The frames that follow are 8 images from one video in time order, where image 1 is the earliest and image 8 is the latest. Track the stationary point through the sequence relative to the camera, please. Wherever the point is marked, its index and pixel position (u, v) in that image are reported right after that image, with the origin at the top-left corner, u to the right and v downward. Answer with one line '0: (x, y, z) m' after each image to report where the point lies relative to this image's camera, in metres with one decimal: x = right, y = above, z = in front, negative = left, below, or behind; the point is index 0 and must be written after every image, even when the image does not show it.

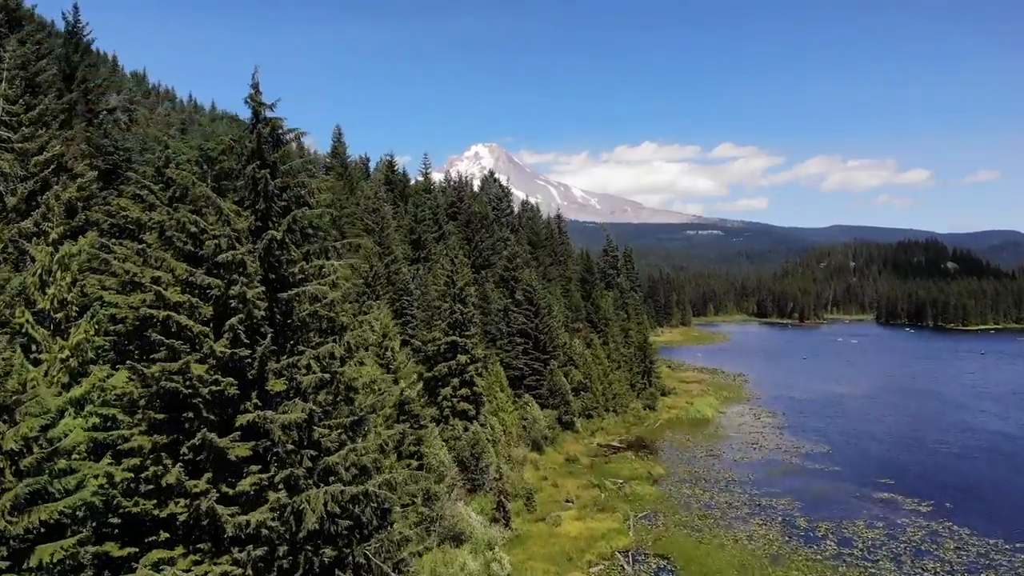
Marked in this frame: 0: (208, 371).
0: (-11.9, -3.3, +18.3) m
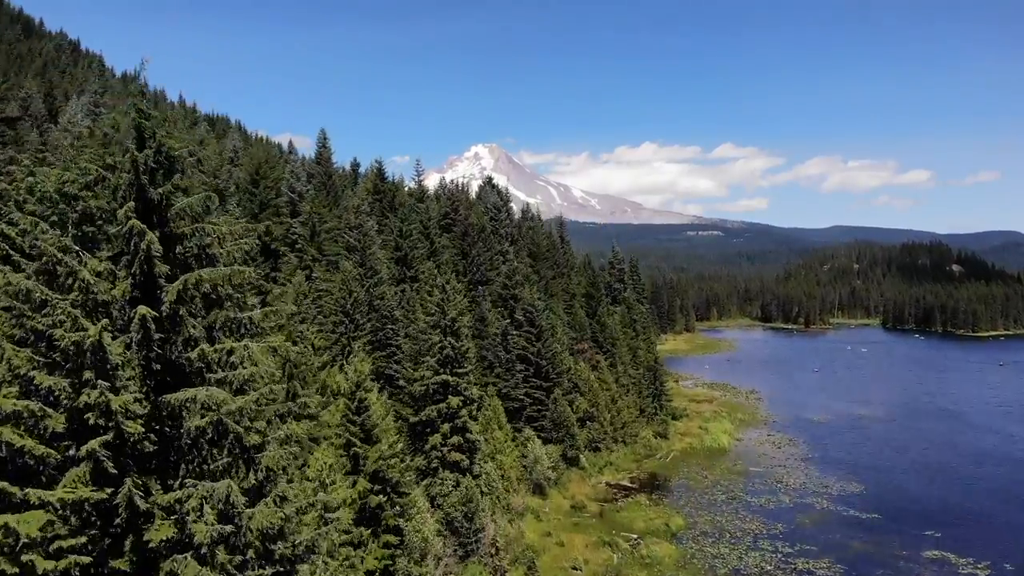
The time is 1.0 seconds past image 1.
0: (-12.0, -6.1, +12.1) m
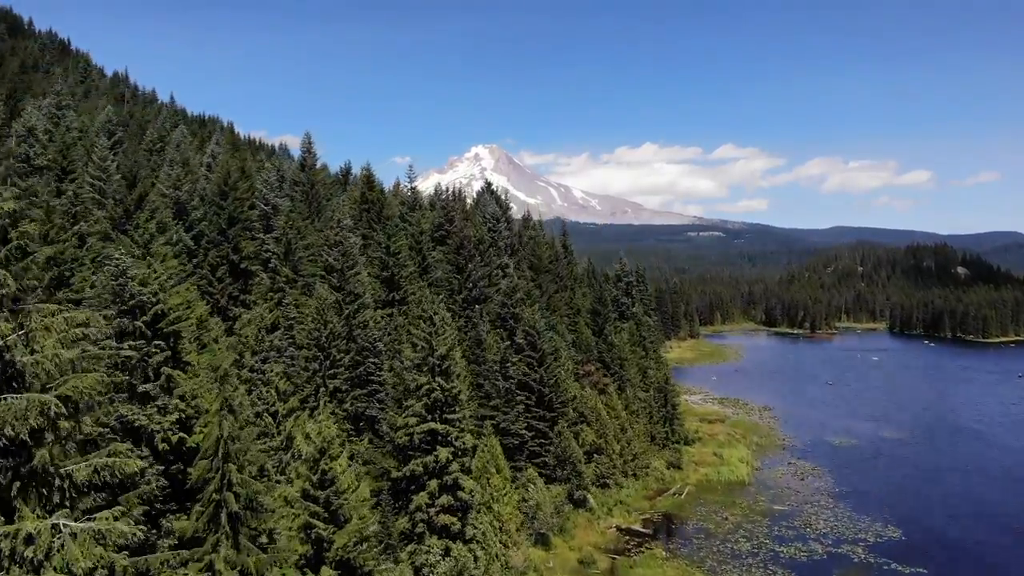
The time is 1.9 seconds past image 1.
0: (-12.1, -8.5, +6.2) m
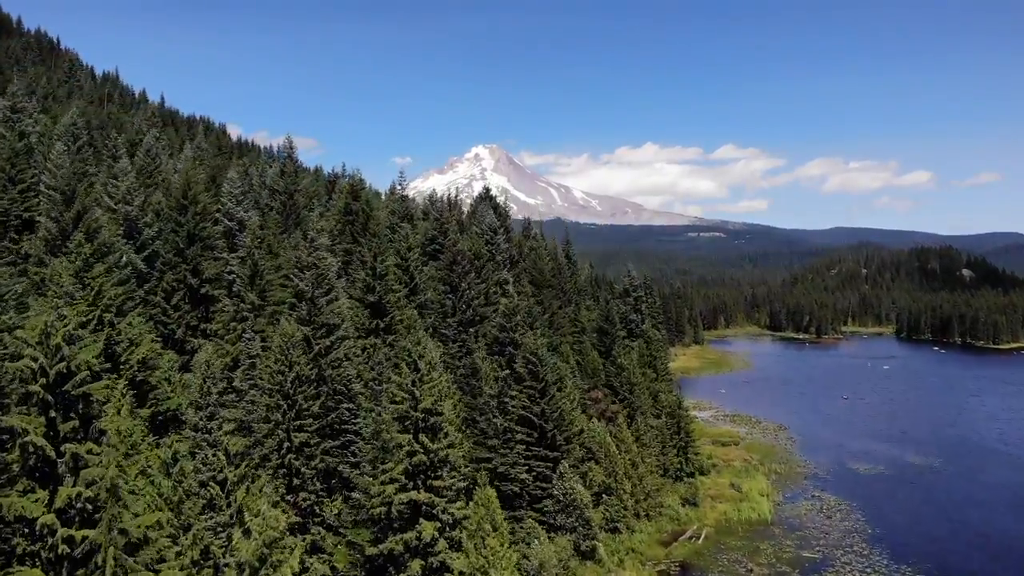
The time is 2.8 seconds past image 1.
0: (-12.2, -11.0, +0.2) m
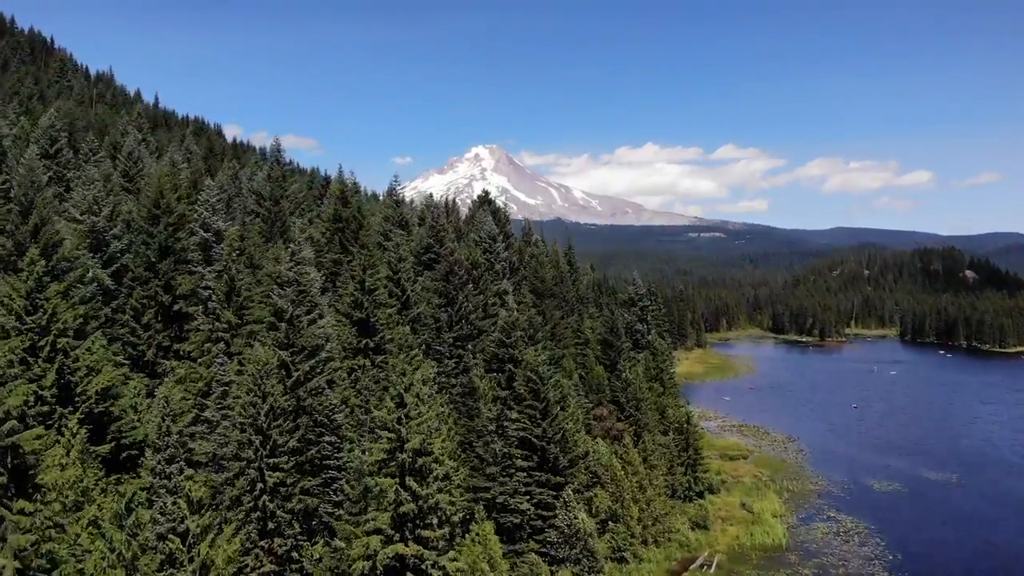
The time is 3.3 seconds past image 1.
0: (-12.2, -12.4, -3.1) m
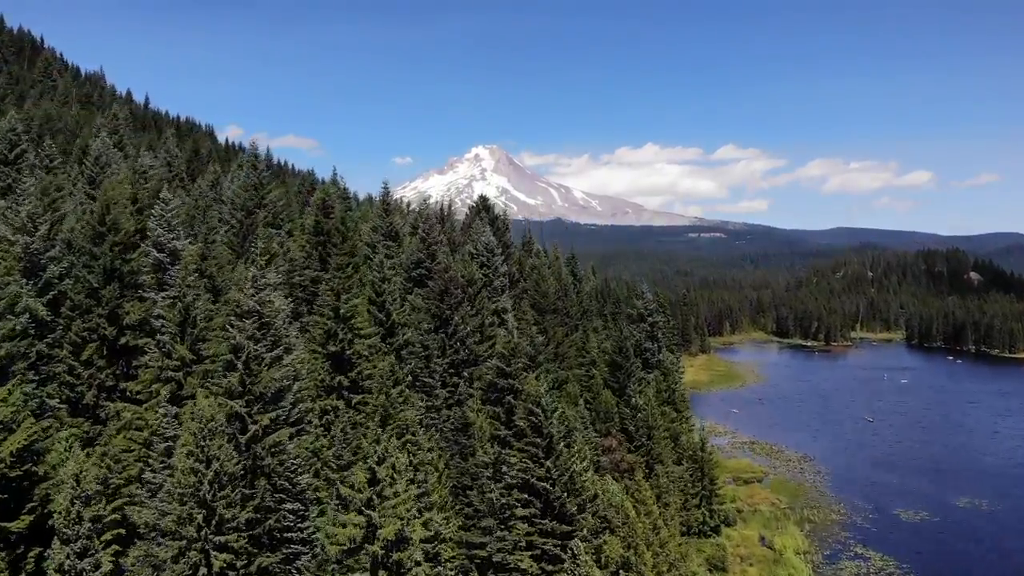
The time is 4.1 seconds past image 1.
0: (-12.3, -14.5, -8.4) m
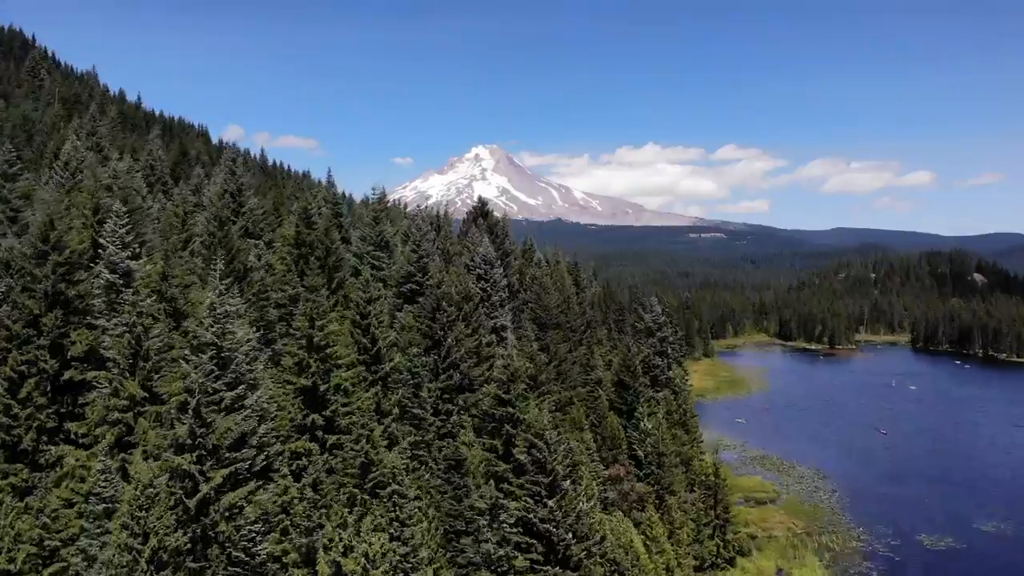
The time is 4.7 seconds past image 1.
0: (-12.4, -16.2, -12.5) m
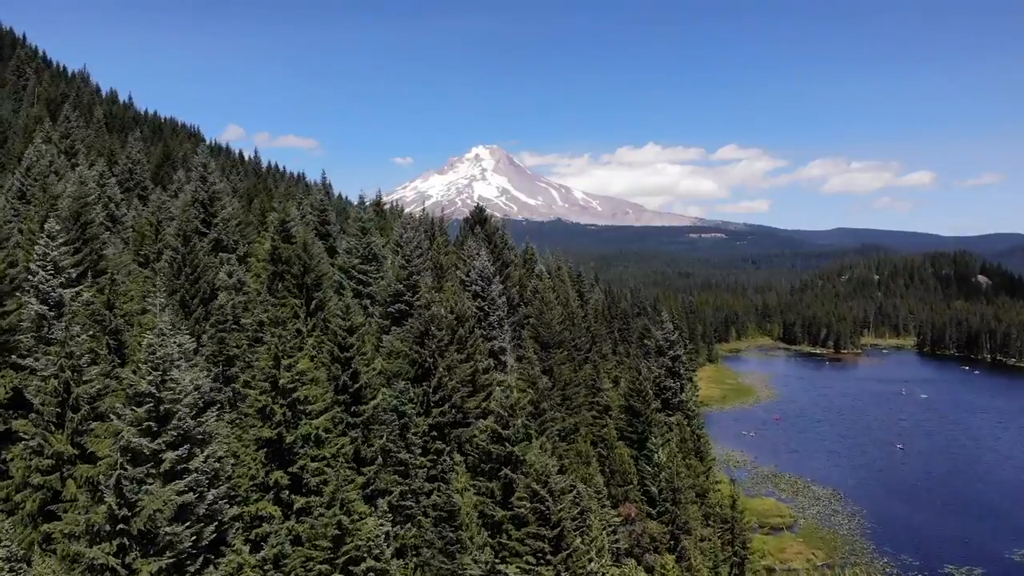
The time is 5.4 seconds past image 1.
0: (-12.4, -18.1, -17.1) m
